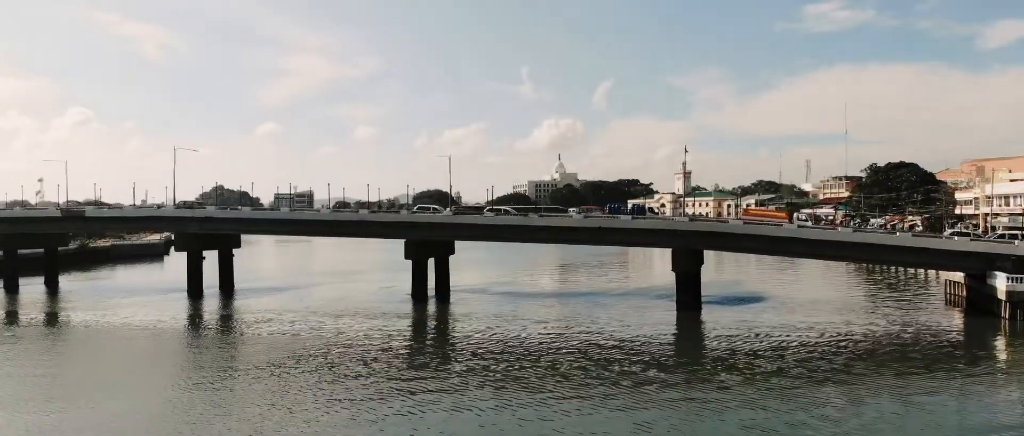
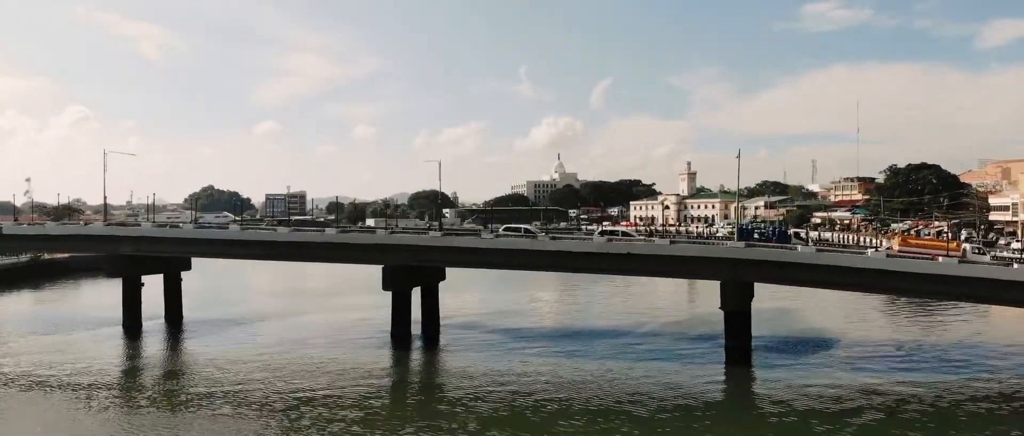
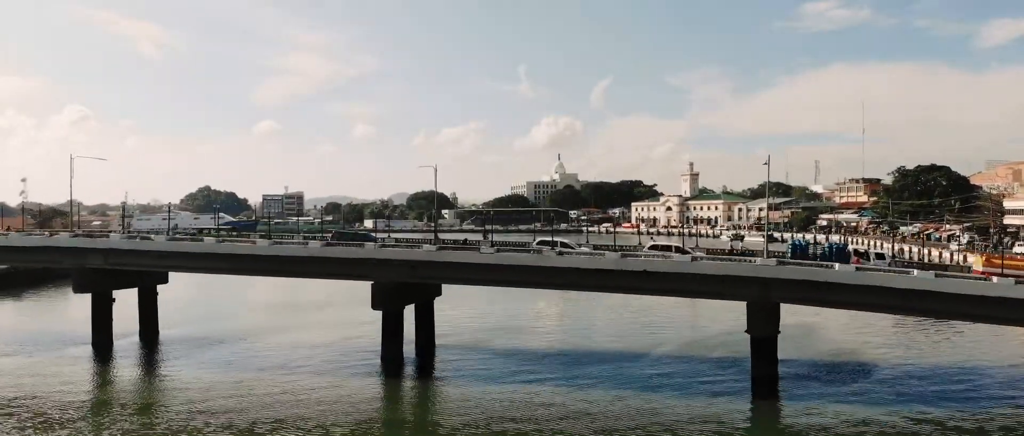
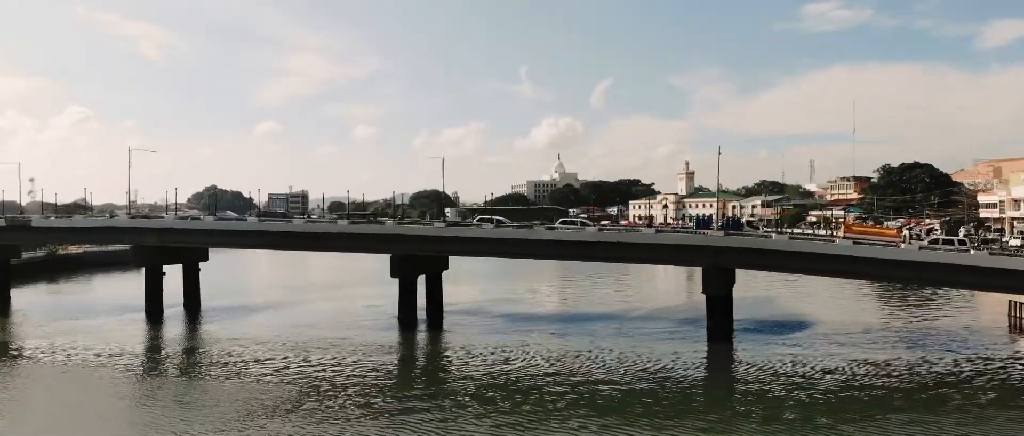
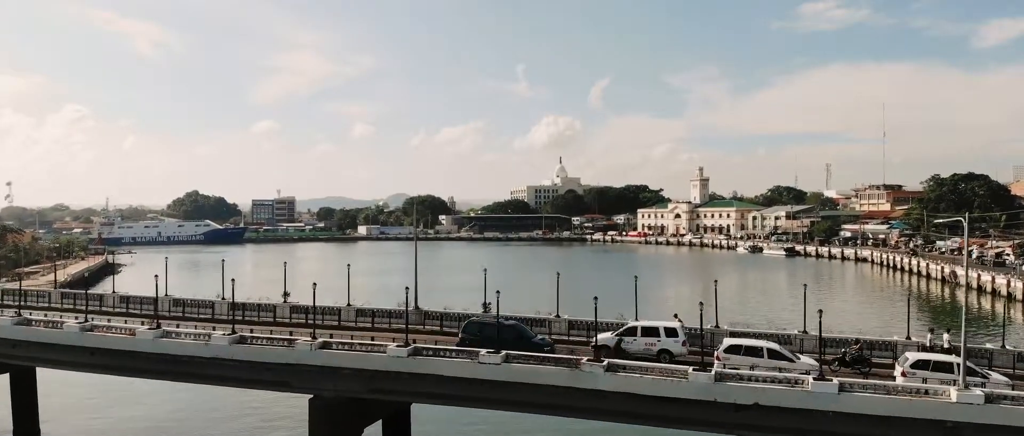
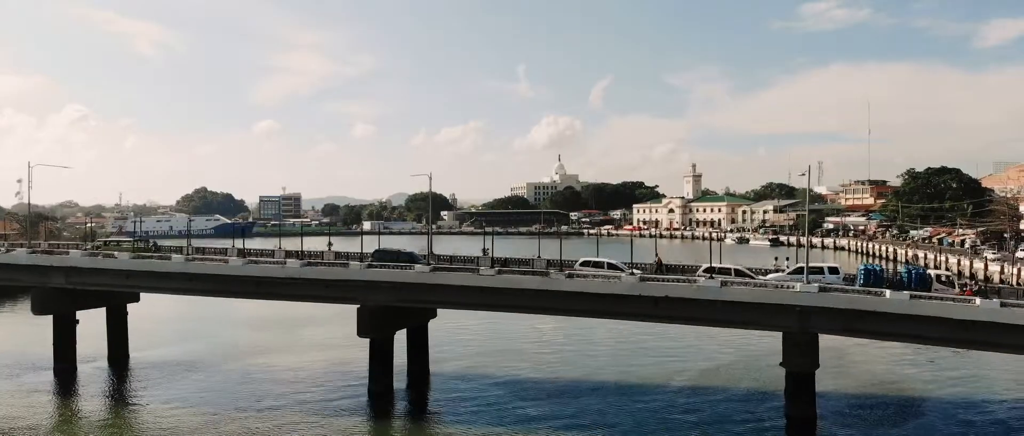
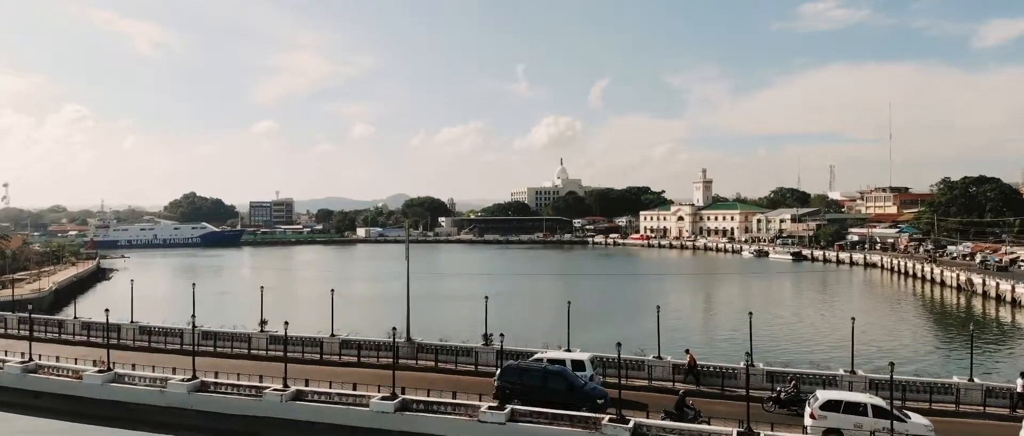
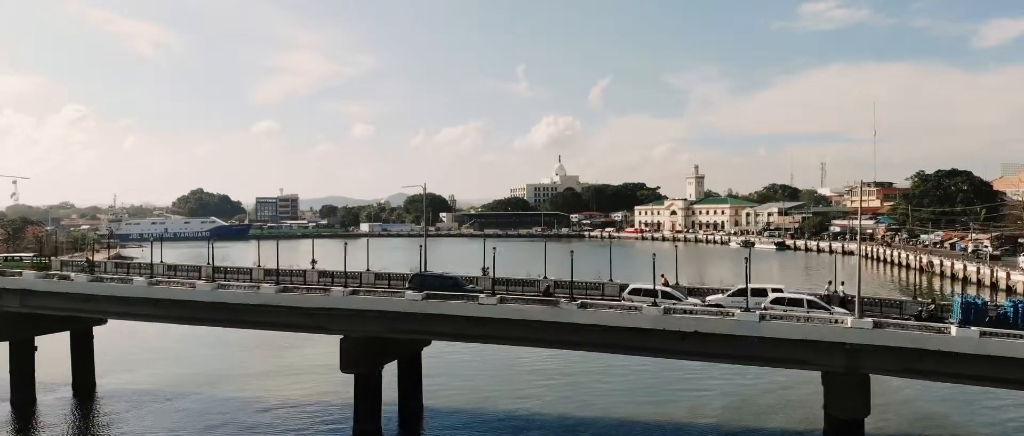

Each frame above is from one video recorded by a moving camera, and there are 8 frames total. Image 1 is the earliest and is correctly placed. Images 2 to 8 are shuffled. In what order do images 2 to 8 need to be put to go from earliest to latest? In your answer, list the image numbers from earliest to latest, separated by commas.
4, 2, 3, 6, 8, 5, 7
